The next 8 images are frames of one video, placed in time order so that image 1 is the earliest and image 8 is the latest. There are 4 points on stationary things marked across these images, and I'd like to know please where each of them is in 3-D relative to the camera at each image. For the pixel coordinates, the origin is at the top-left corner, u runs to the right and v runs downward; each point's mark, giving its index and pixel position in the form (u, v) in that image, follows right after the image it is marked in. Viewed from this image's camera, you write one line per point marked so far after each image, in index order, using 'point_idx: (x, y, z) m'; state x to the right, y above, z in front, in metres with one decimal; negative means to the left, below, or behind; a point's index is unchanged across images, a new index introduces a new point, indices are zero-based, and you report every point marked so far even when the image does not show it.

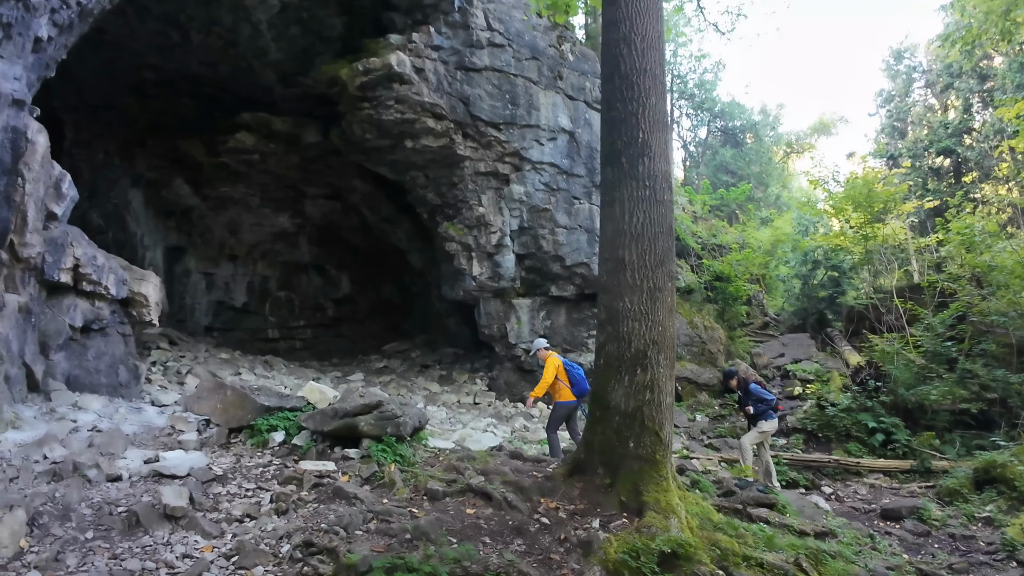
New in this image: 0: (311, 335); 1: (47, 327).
0: (-4.7, -1.2, +14.6) m
1: (-5.7, -0.6, +7.3) m
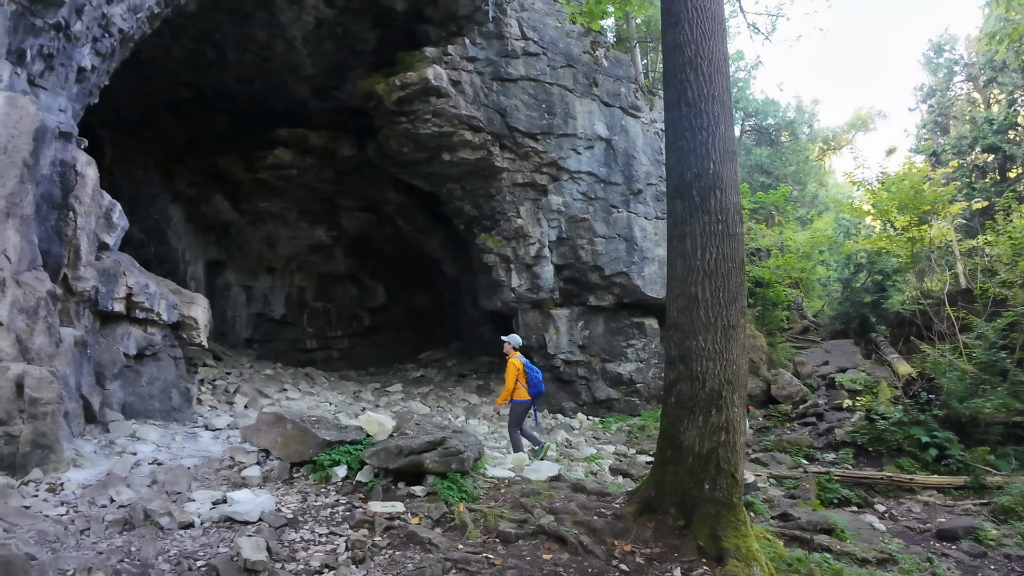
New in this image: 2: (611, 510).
0: (-3.9, -1.4, +14.7) m
1: (-5.1, -0.9, +7.4) m
2: (+0.8, -1.8, +5.0) m
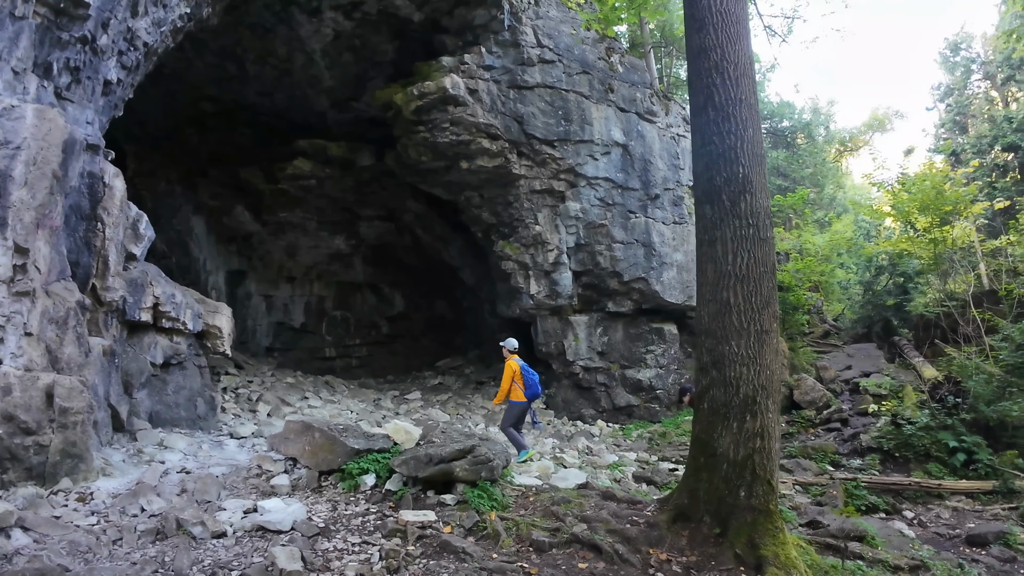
0: (-3.4, -1.6, +14.7) m
1: (-4.8, -1.0, +7.5) m
2: (+1.1, -1.9, +5.0) m
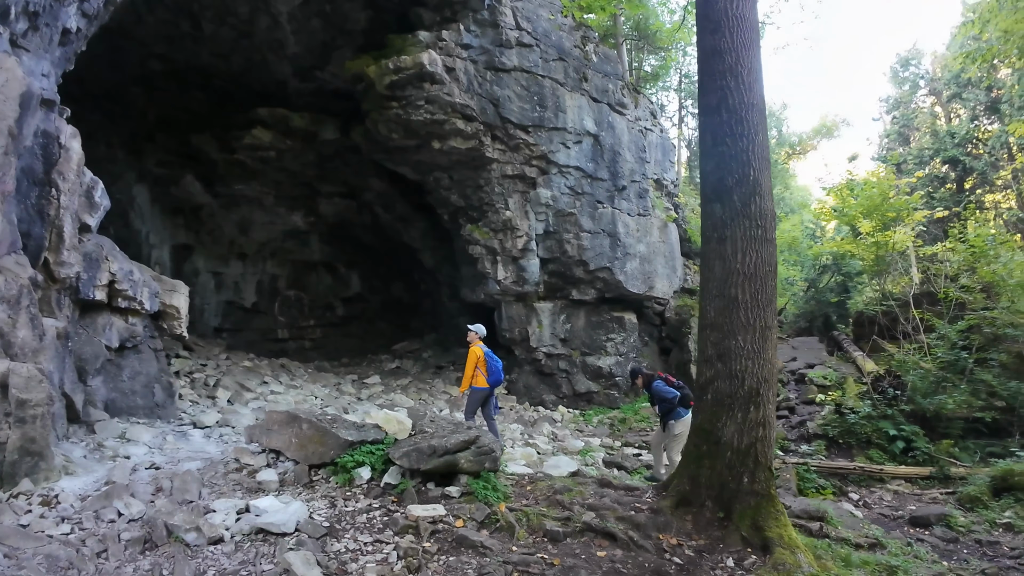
0: (-4.5, -1.1, +14.3) m
1: (-5.0, -0.7, +6.9) m
2: (+1.1, -1.8, +5.1) m
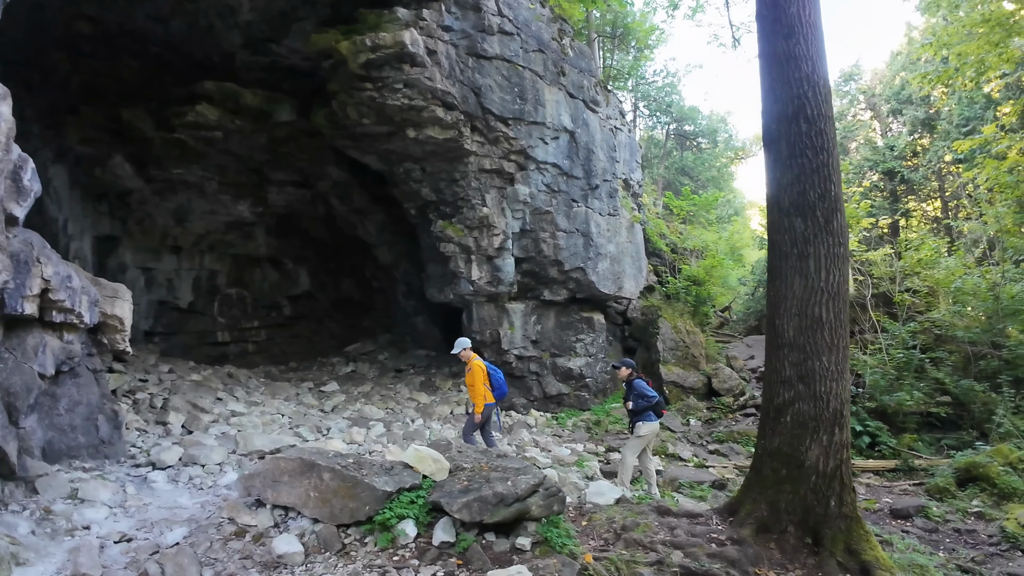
0: (-5.3, -1.0, +12.9) m
1: (-4.6, -0.8, +5.6) m
2: (+1.7, -2.0, +4.9) m
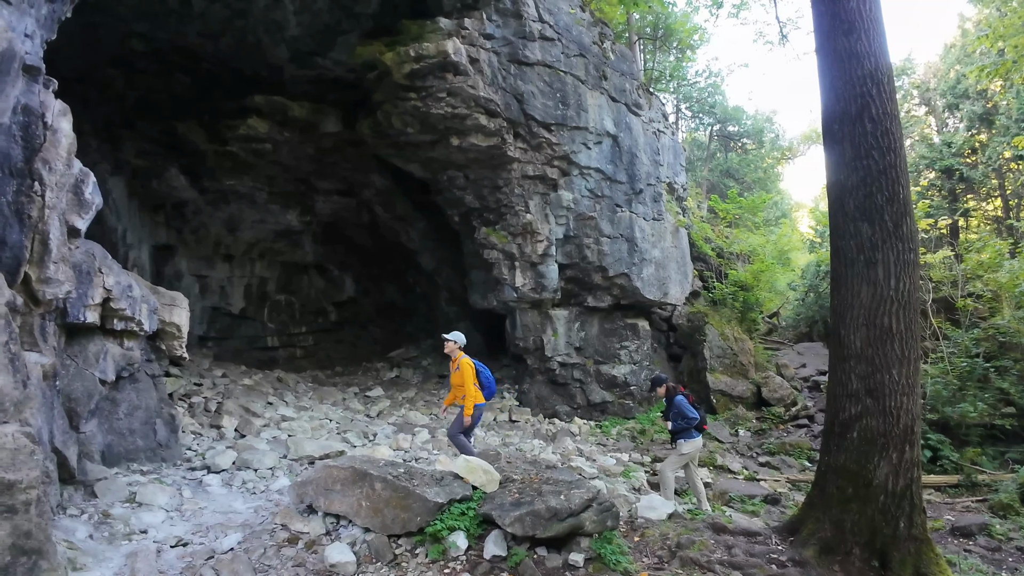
0: (-4.4, -1.2, +13.2) m
1: (-4.1, -0.9, +5.8) m
2: (+2.1, -2.0, +4.7) m
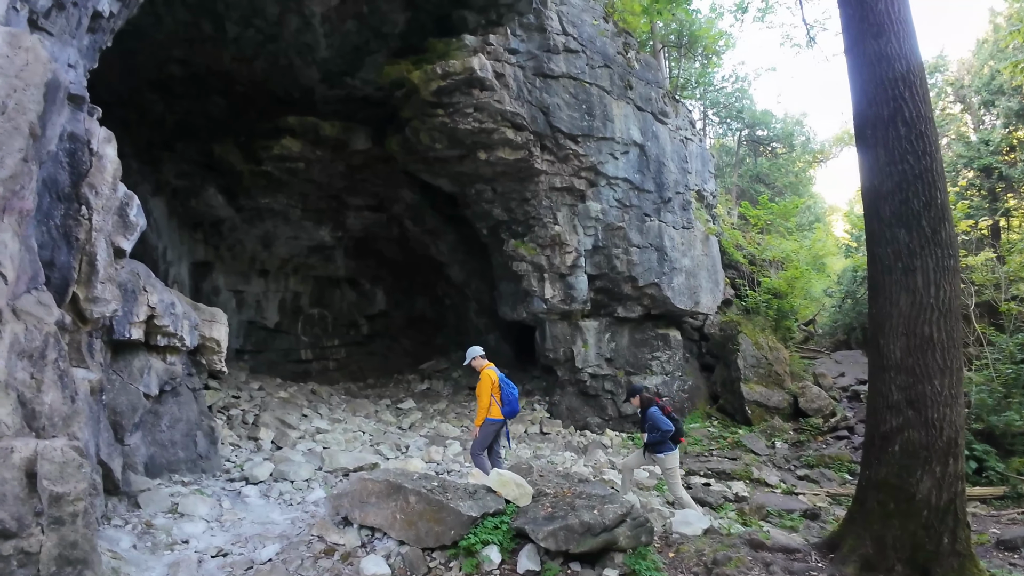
0: (-3.8, -1.5, +13.4) m
1: (-3.8, -1.1, +6.0) m
2: (+2.4, -2.1, +4.6) m
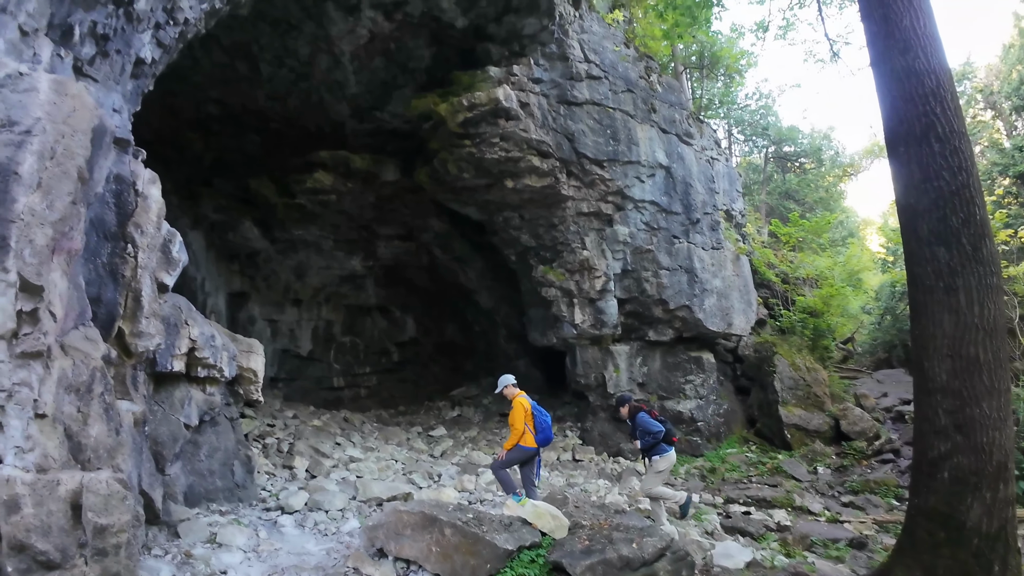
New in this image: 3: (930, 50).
0: (-3.1, -2.1, +13.5) m
1: (-3.5, -1.5, +6.1) m
2: (+2.6, -2.3, +4.4) m
3: (+3.3, +1.8, +4.7) m
